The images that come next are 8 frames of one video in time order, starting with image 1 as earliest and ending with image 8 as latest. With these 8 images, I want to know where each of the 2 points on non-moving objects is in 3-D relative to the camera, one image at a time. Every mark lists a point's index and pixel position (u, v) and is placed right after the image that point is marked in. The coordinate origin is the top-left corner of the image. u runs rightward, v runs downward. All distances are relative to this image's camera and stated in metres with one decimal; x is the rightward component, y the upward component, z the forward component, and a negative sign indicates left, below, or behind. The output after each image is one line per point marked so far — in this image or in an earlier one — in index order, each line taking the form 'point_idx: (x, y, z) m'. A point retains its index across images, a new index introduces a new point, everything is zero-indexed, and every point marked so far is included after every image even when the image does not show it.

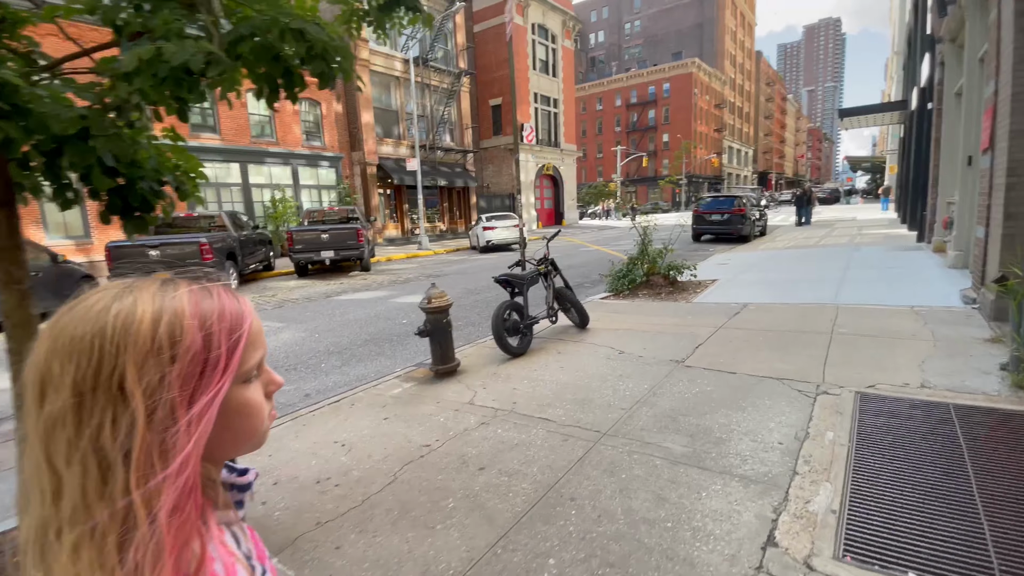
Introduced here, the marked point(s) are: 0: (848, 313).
0: (+3.9, -0.3, +5.5) m
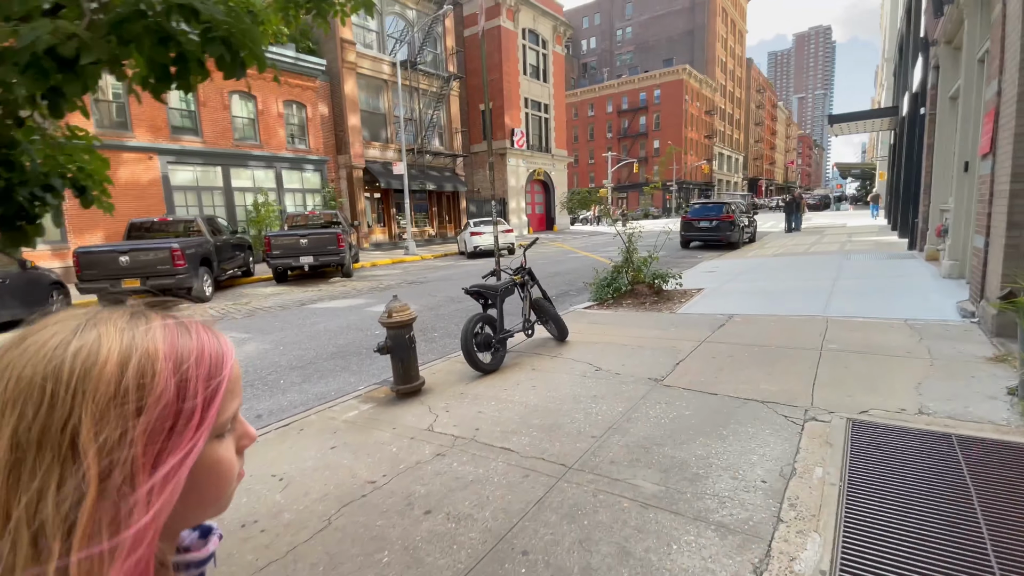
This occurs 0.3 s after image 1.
0: (+3.6, -0.4, +5.2) m
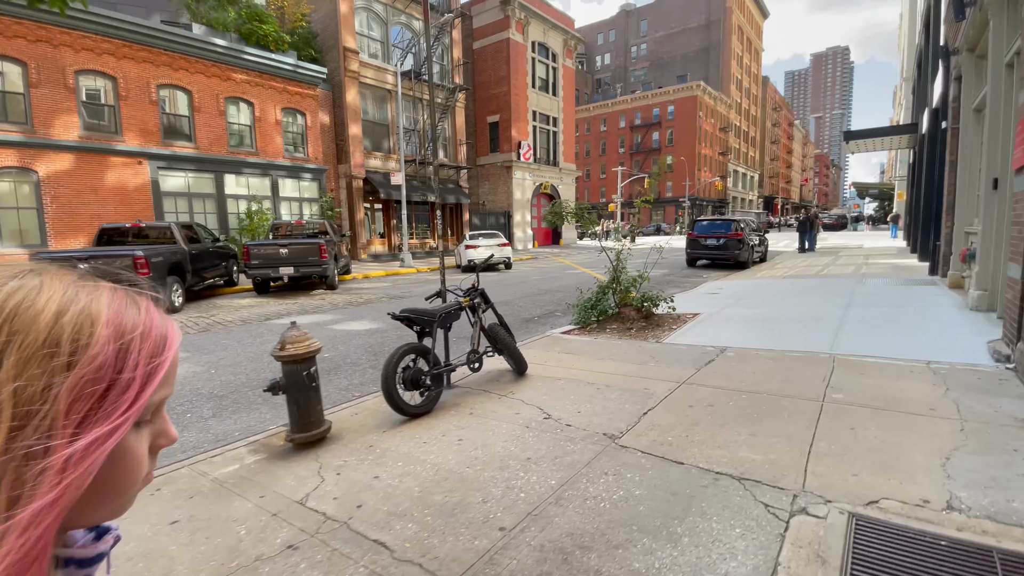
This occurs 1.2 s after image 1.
0: (+3.1, -0.7, +4.4) m
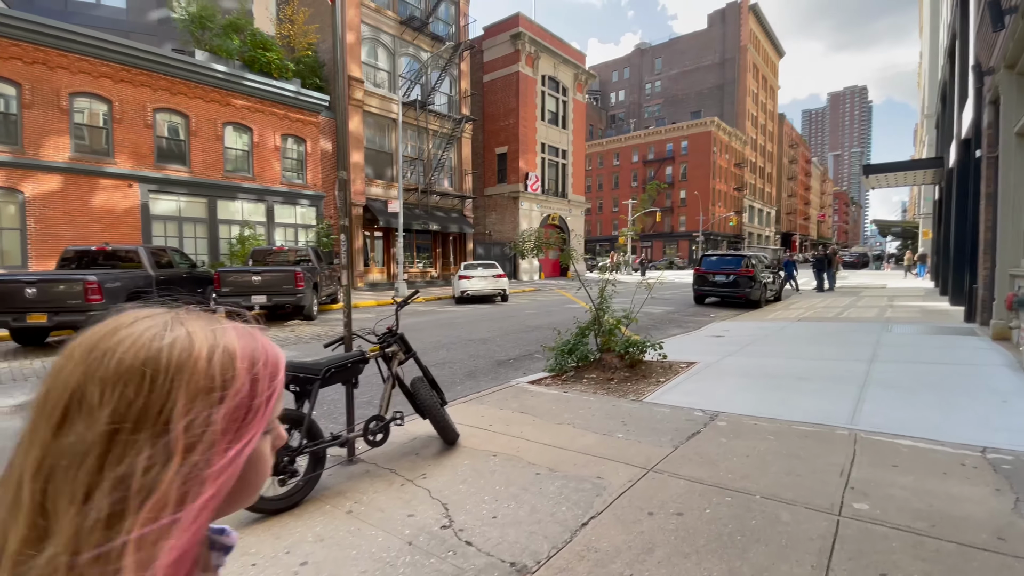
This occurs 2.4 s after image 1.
0: (+2.5, -1.1, +3.3) m
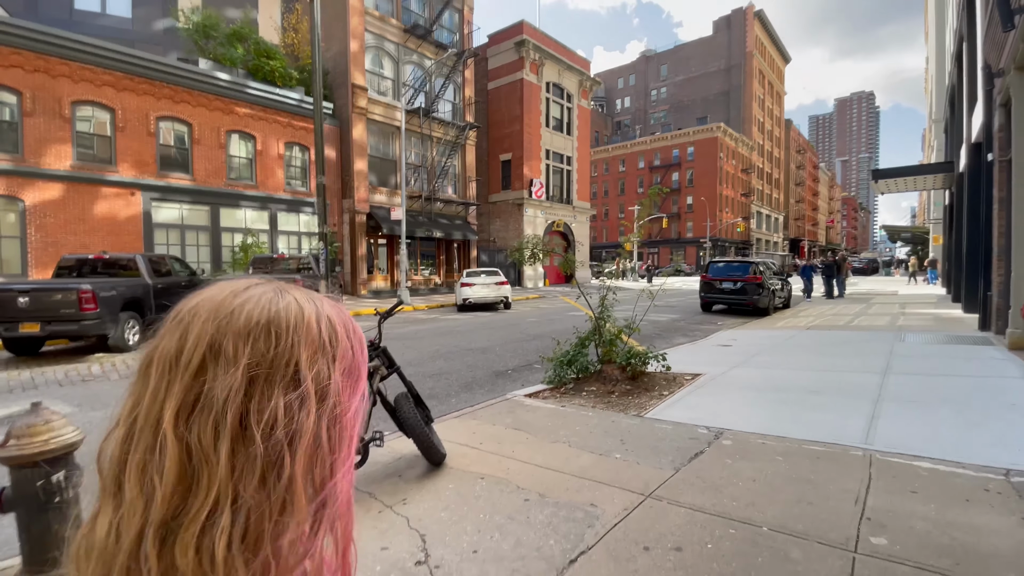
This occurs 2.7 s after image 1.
0: (+2.4, -1.2, +3.0) m
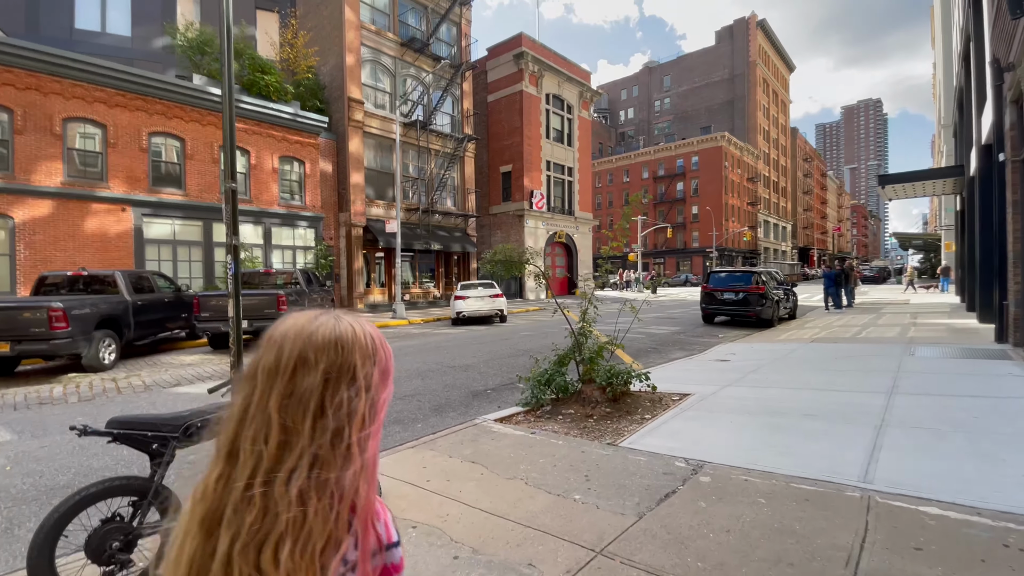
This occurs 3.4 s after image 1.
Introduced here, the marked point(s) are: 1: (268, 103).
0: (+2.0, -1.3, +2.5) m
1: (-9.8, +7.5, +19.3) m
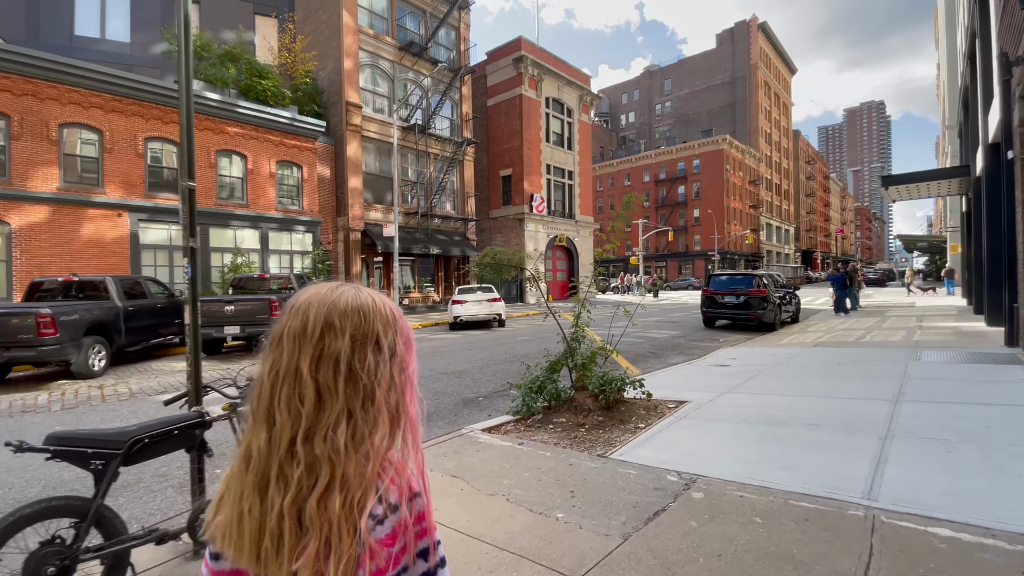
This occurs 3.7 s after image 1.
0: (+1.9, -1.3, +2.3) m
1: (-9.9, +7.3, +19.2) m
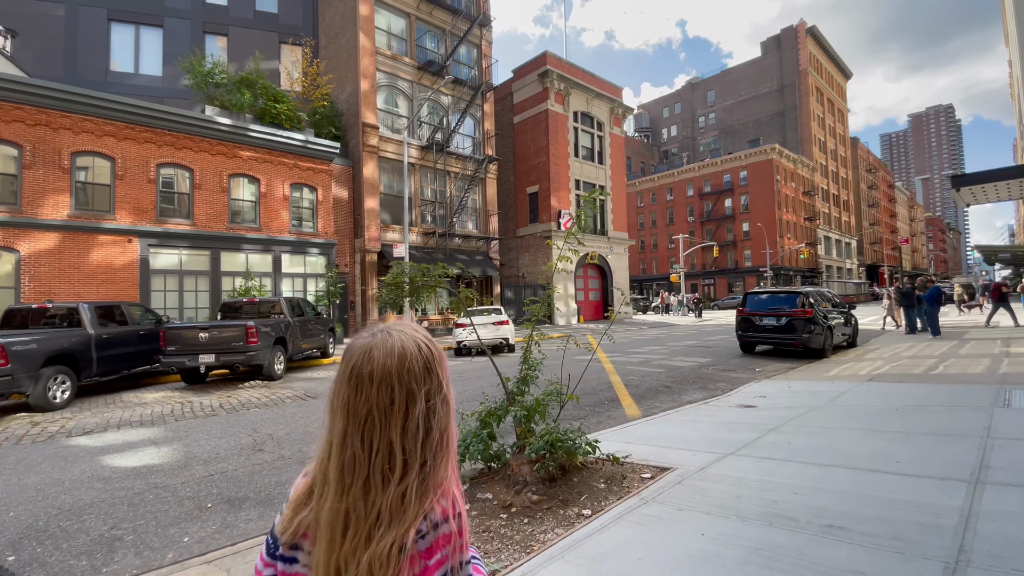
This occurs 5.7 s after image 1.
0: (+0.9, -1.4, +0.9) m
1: (-9.3, +6.3, +19.2) m
